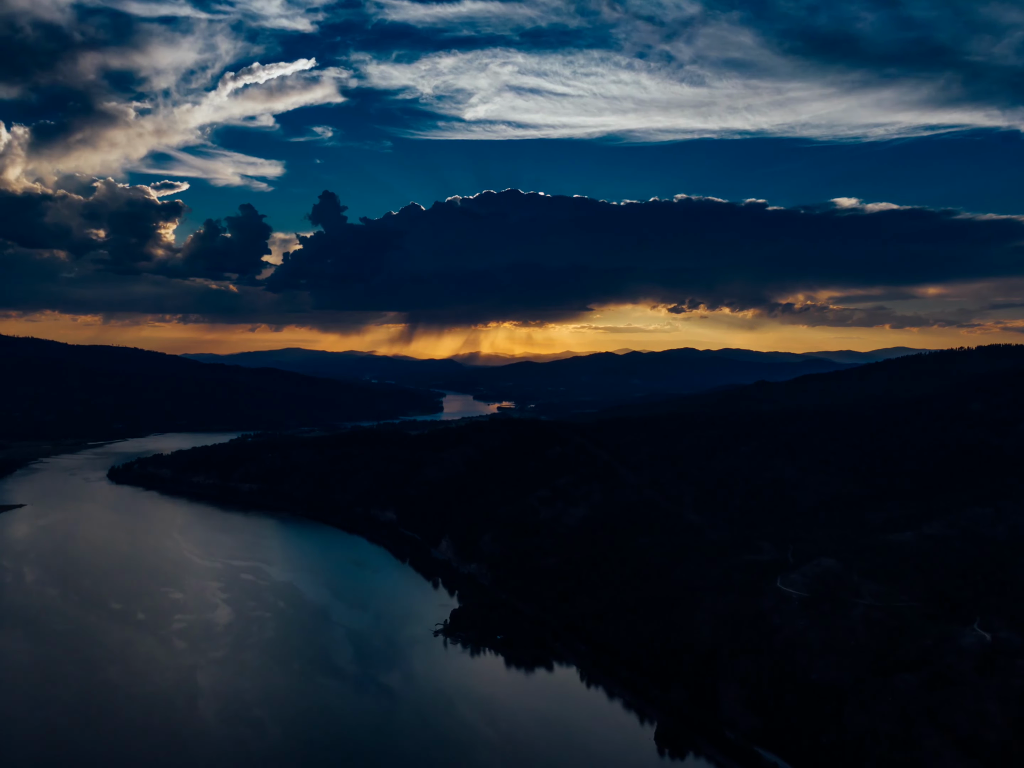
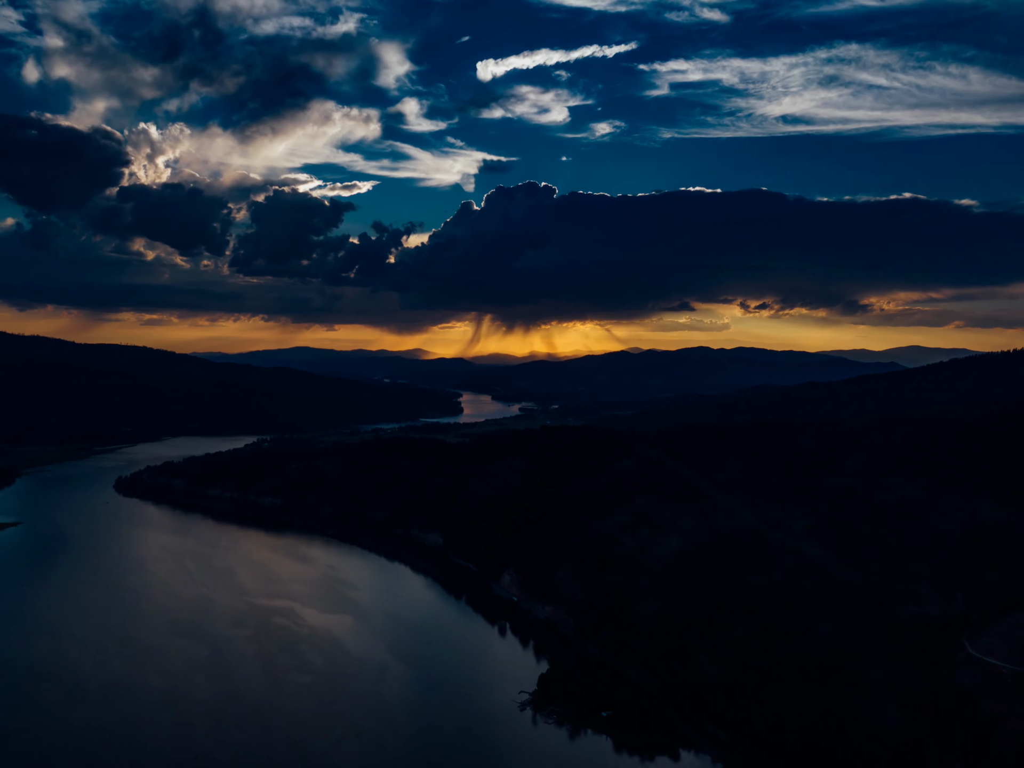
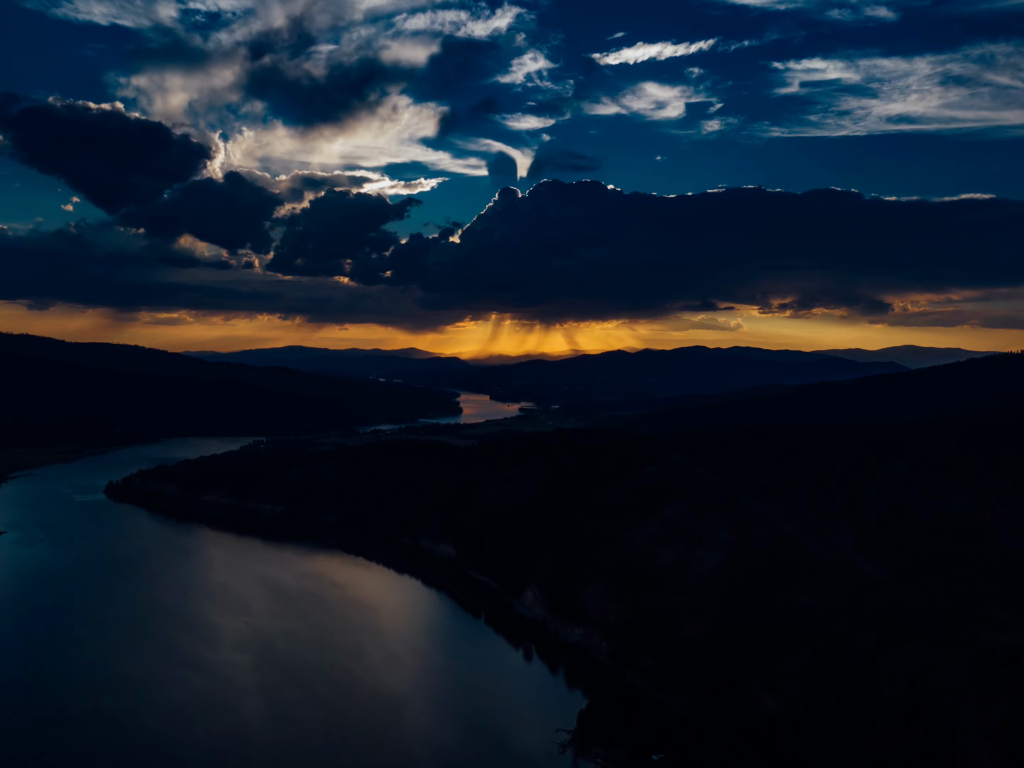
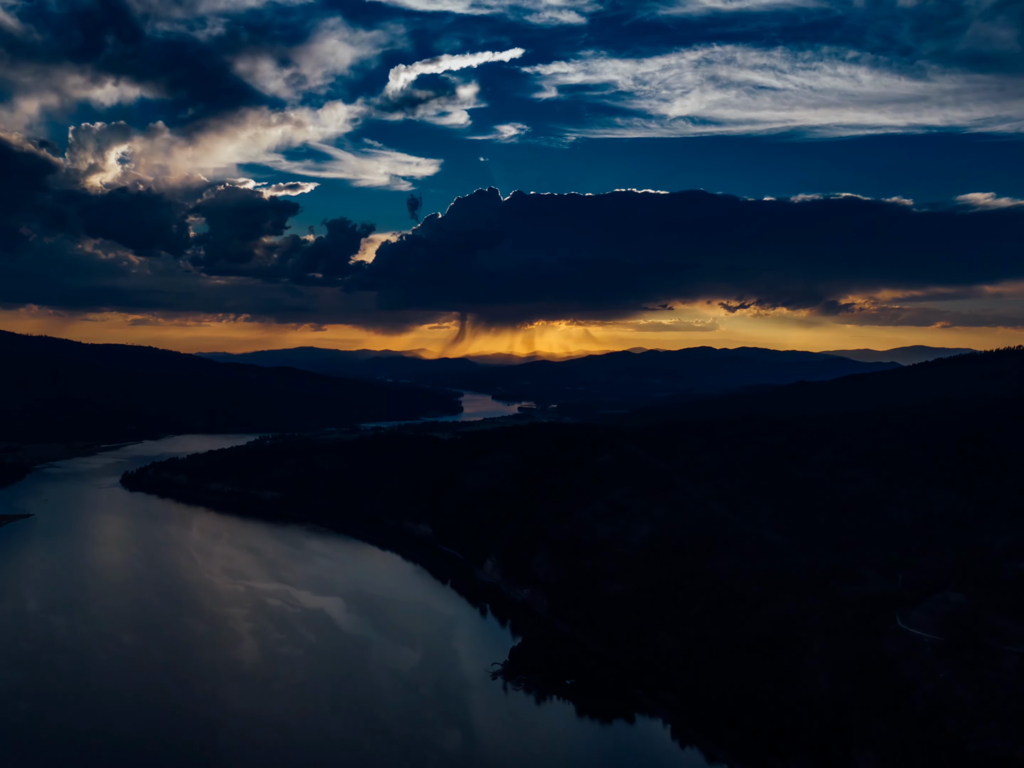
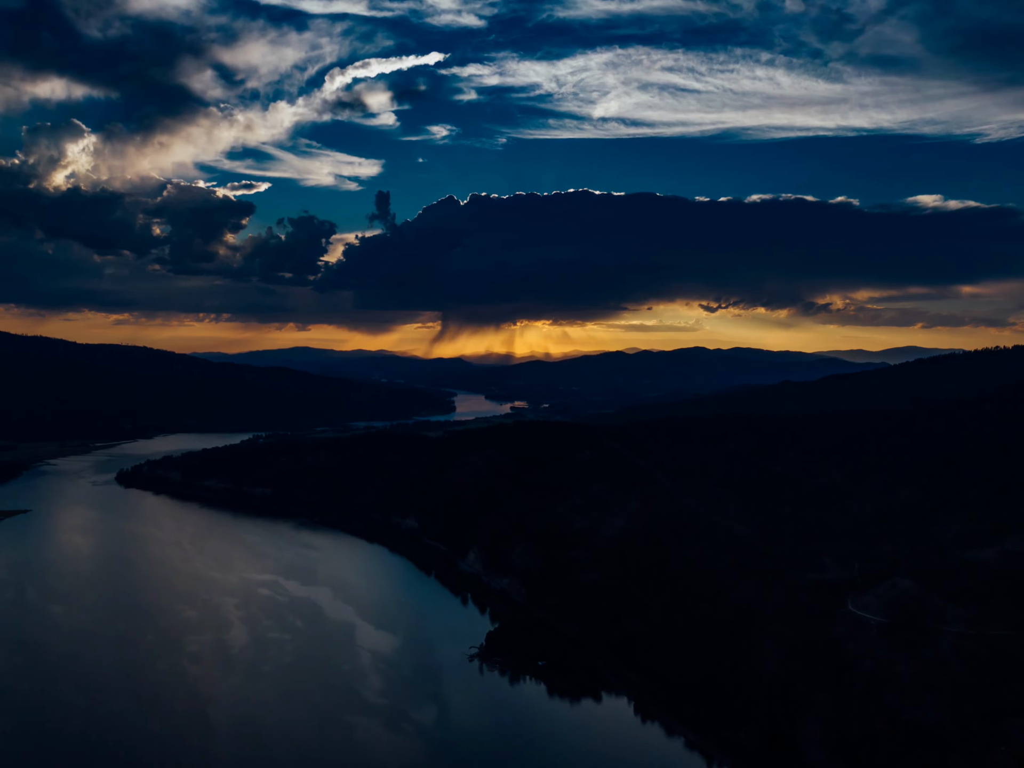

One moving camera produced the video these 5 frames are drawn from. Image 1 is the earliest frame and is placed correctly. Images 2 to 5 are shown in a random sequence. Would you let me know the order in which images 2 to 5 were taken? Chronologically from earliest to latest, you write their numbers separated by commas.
5, 4, 2, 3
